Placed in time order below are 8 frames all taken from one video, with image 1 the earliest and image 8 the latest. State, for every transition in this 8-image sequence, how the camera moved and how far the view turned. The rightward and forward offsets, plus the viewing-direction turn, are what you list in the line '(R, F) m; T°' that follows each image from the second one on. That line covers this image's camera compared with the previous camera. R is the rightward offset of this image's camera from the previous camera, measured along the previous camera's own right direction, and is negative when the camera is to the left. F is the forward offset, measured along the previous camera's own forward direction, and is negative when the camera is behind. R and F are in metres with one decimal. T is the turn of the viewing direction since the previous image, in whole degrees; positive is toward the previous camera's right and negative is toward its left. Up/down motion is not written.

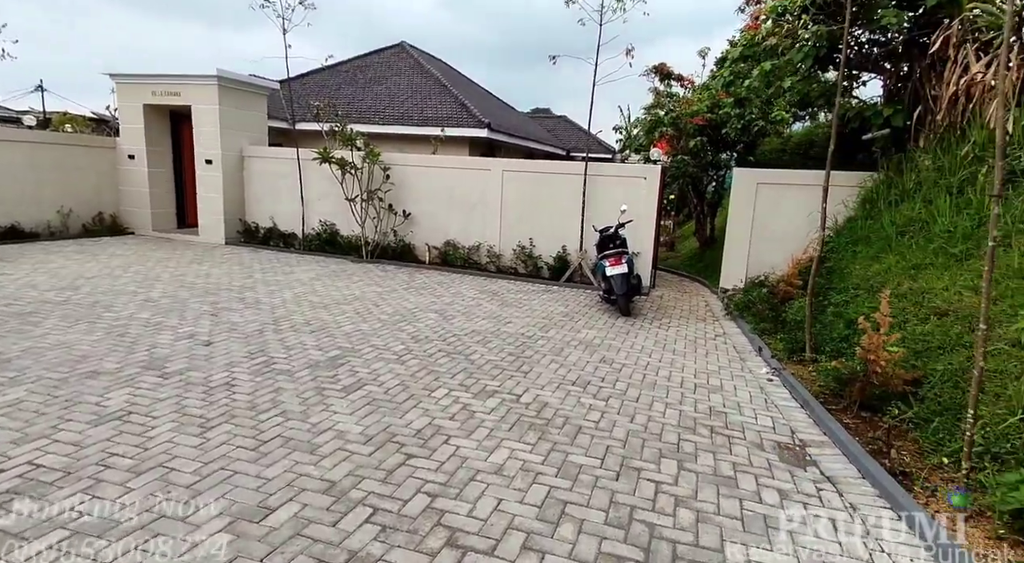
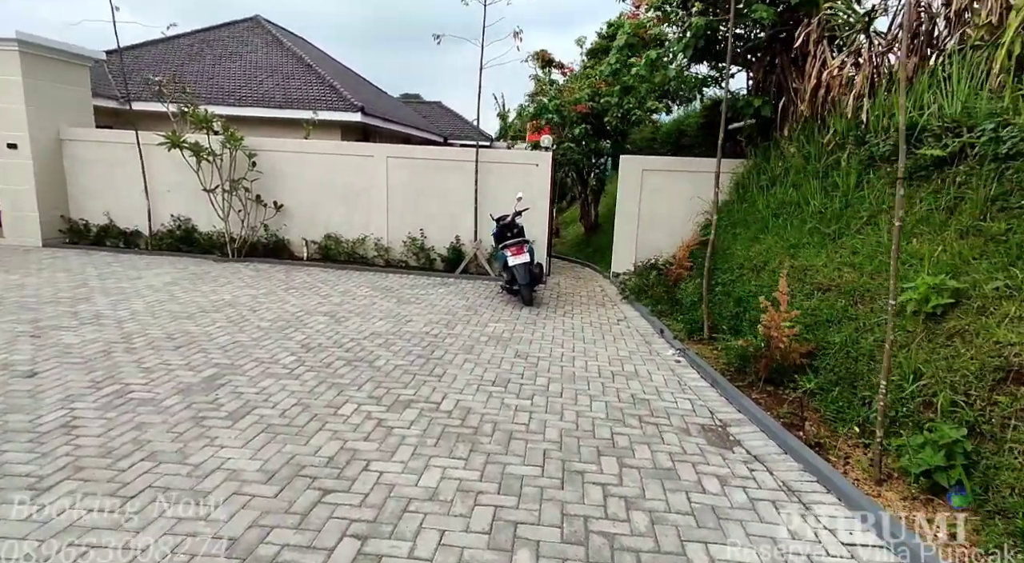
(-0.2, +0.3) m; +11°
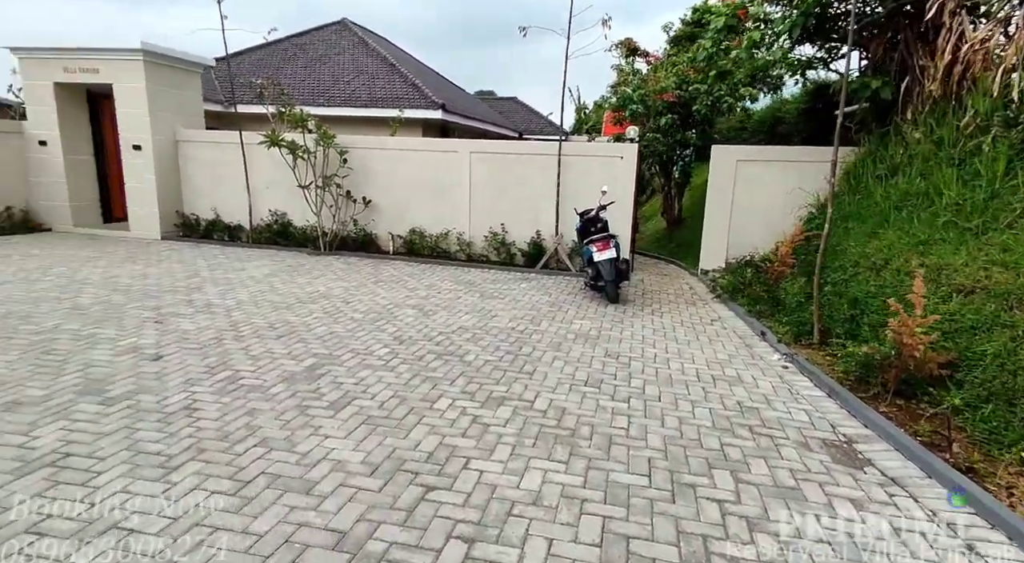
(-0.1, 0.0) m; -7°
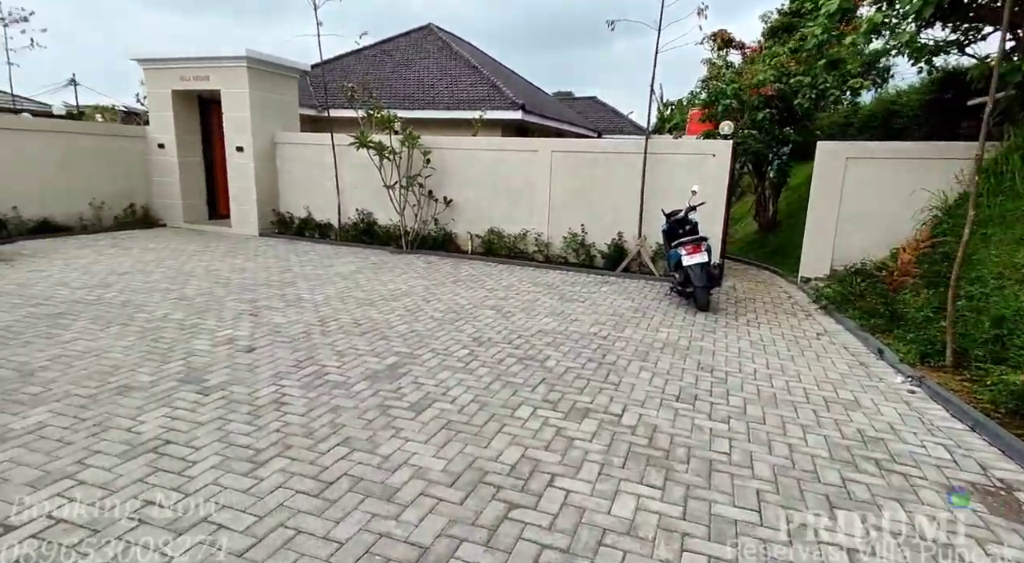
(-0.1, +0.2) m; -7°
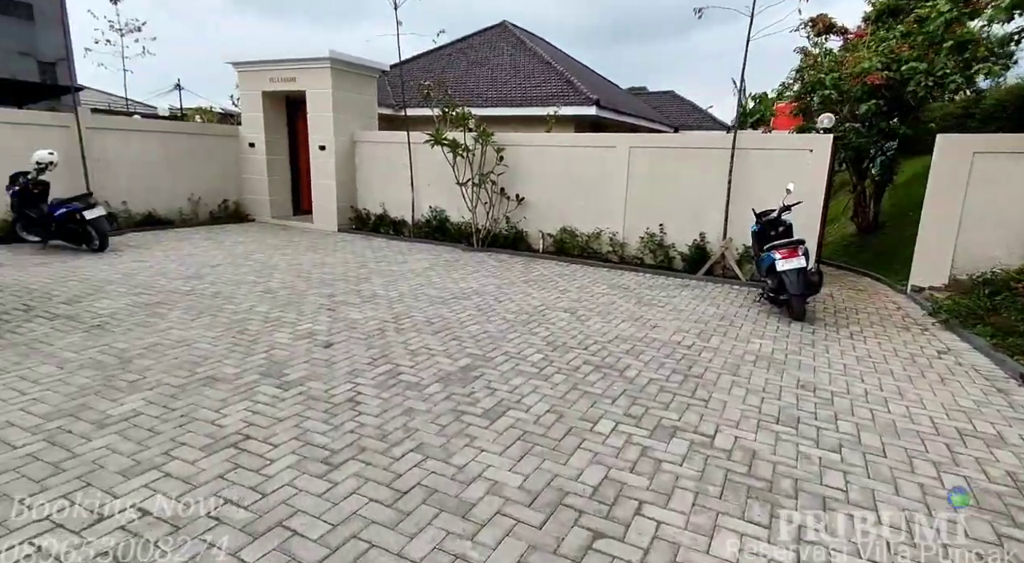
(-0.1, +0.2) m; -6°
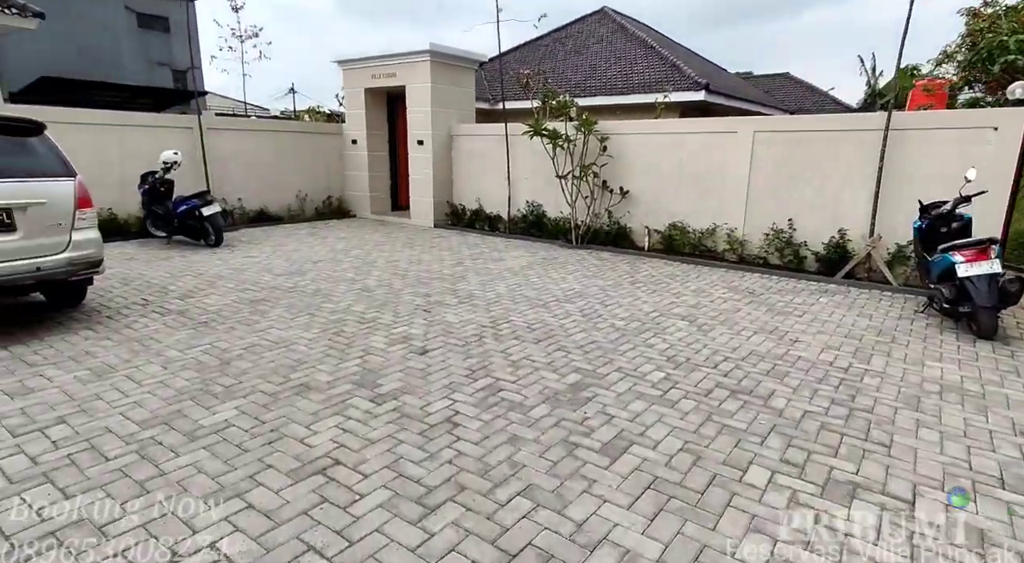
(-0.1, +0.5) m; -9°
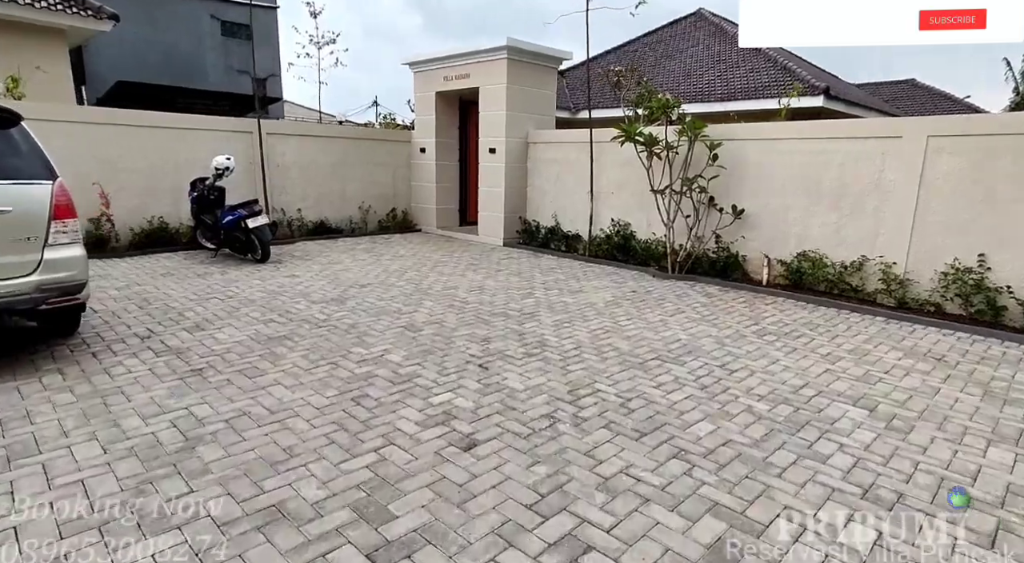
(-0.1, +1.4) m; -7°
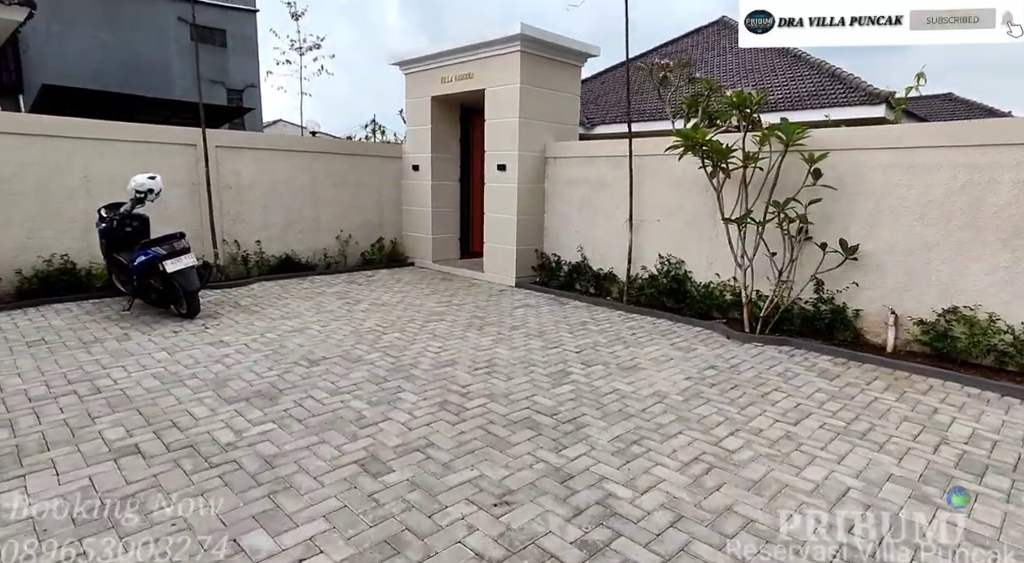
(-0.2, +2.1) m; 0°
